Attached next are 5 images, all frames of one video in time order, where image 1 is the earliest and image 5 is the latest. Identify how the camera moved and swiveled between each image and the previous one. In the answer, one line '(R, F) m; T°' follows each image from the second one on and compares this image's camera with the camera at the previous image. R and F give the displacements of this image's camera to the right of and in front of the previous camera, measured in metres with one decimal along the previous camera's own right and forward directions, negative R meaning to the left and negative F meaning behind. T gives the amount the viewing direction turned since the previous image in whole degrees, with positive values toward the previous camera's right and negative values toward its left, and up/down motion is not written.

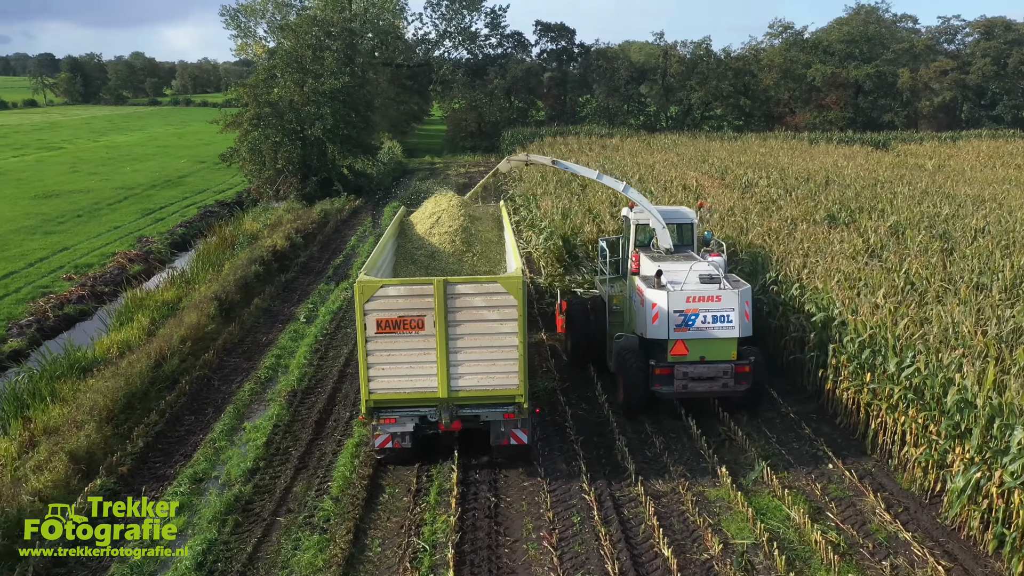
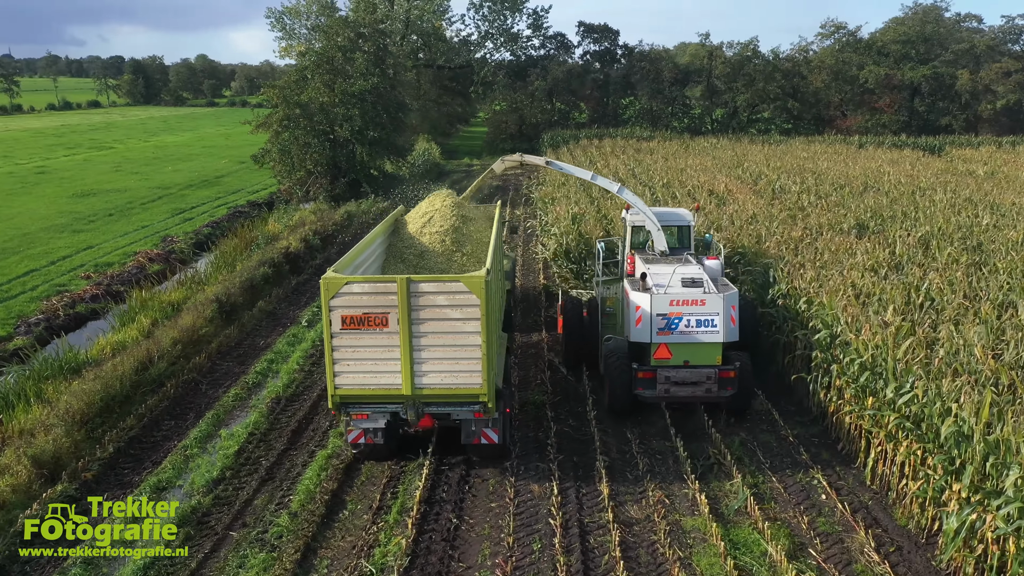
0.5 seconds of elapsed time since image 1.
(+0.7, +0.4) m; -4°
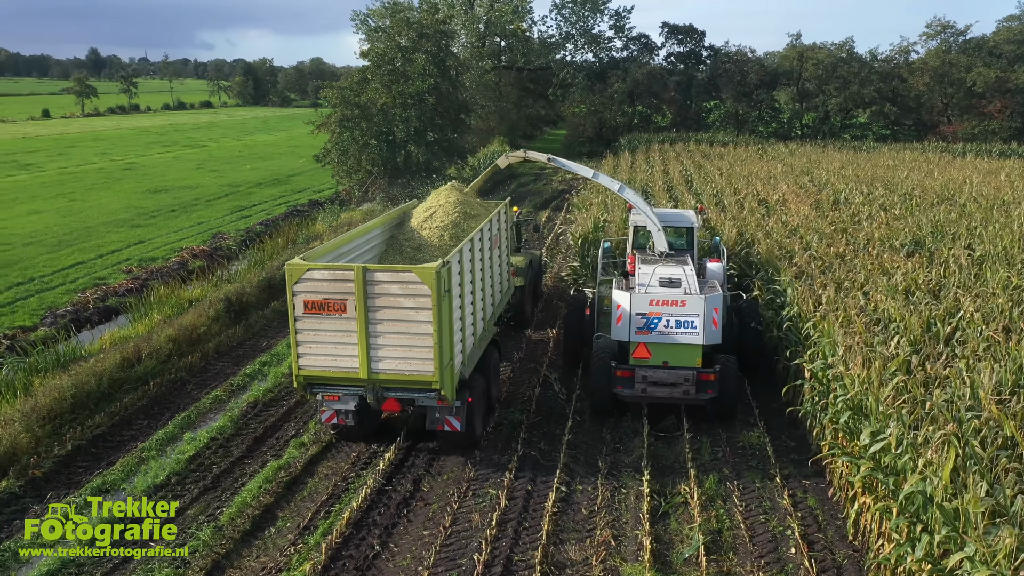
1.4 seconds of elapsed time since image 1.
(+1.3, +0.6) m; -7°
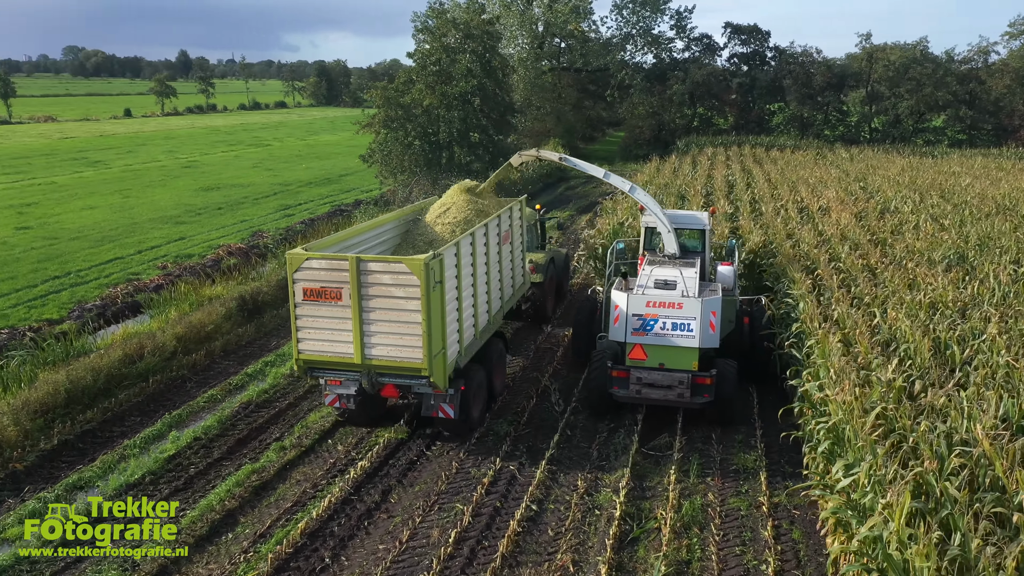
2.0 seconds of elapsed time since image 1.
(+0.8, +0.3) m; -5°
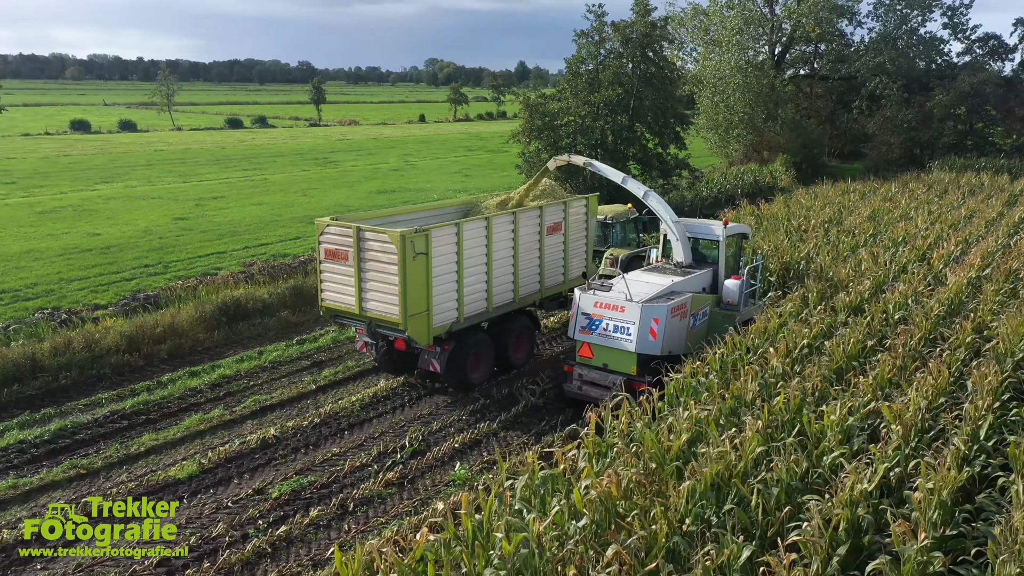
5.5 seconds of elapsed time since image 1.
(+4.3, +2.4) m; -22°
